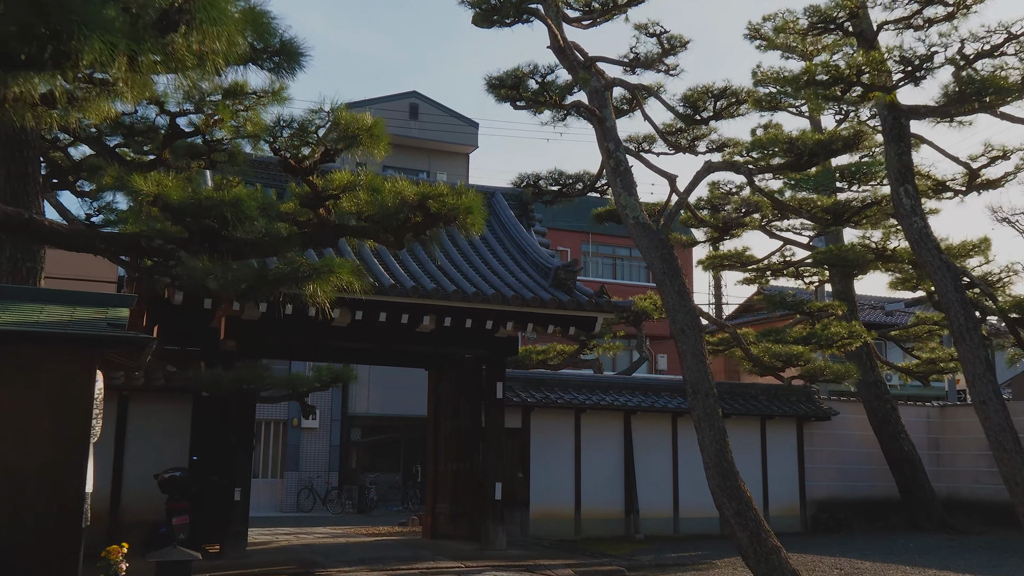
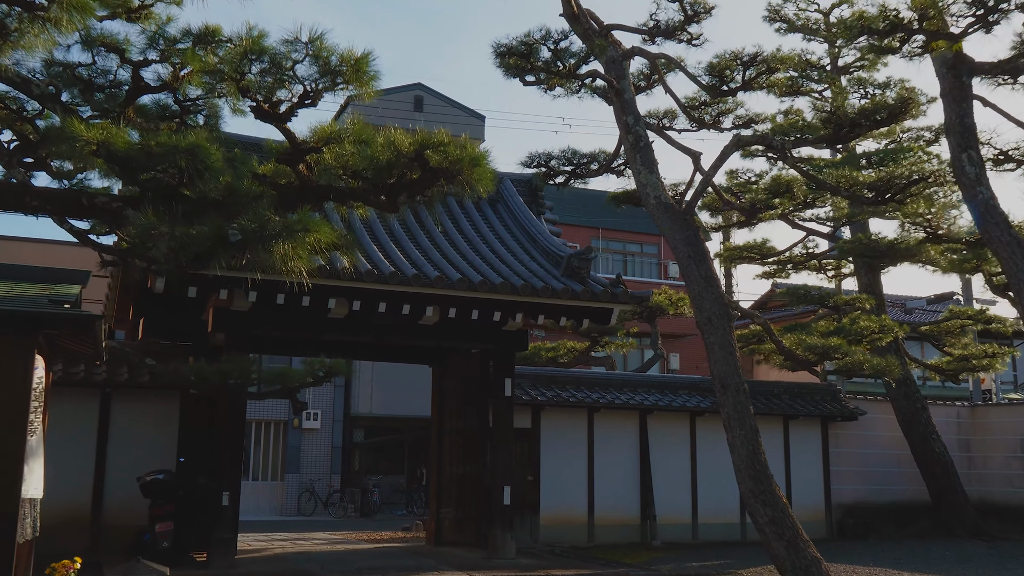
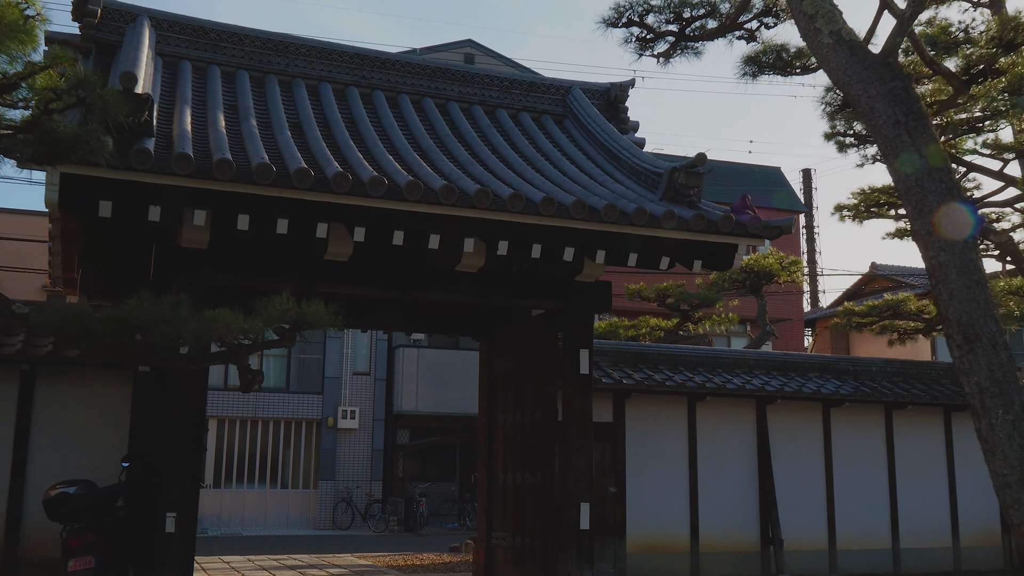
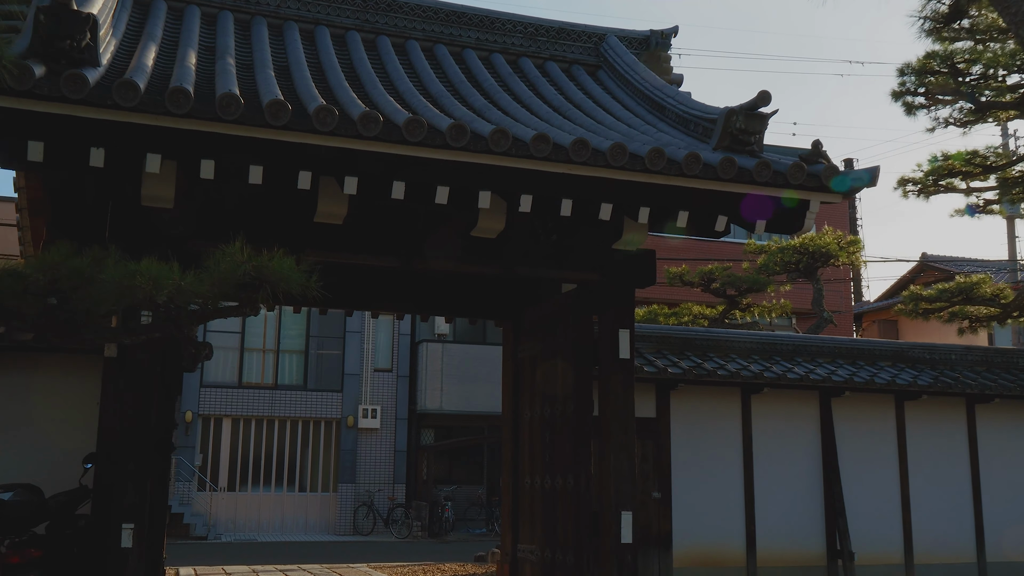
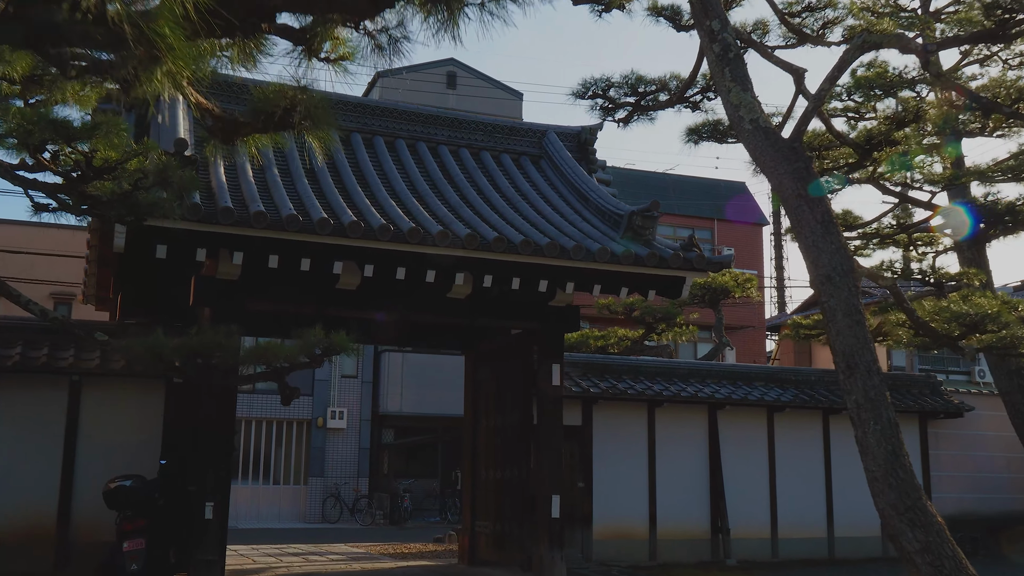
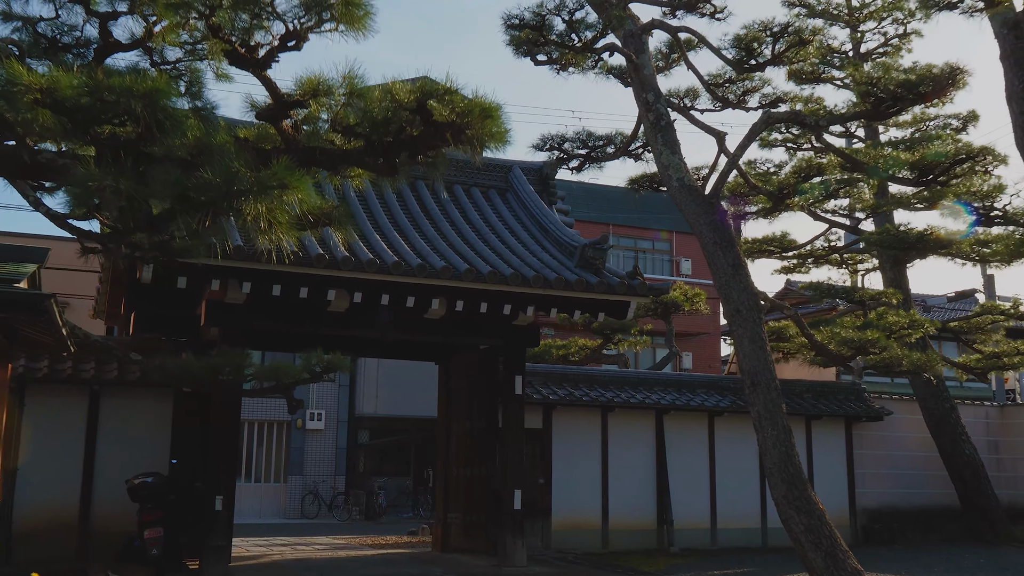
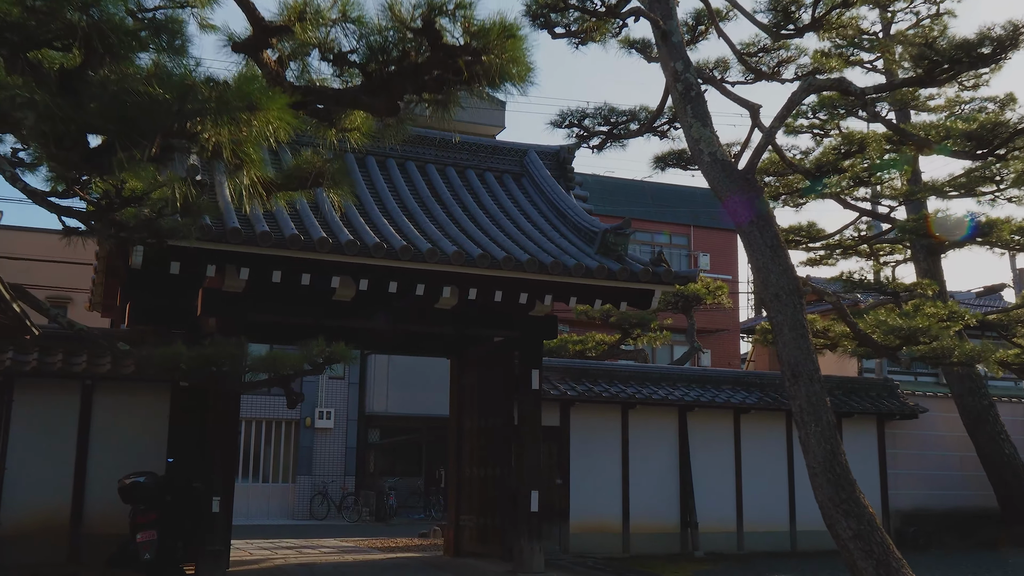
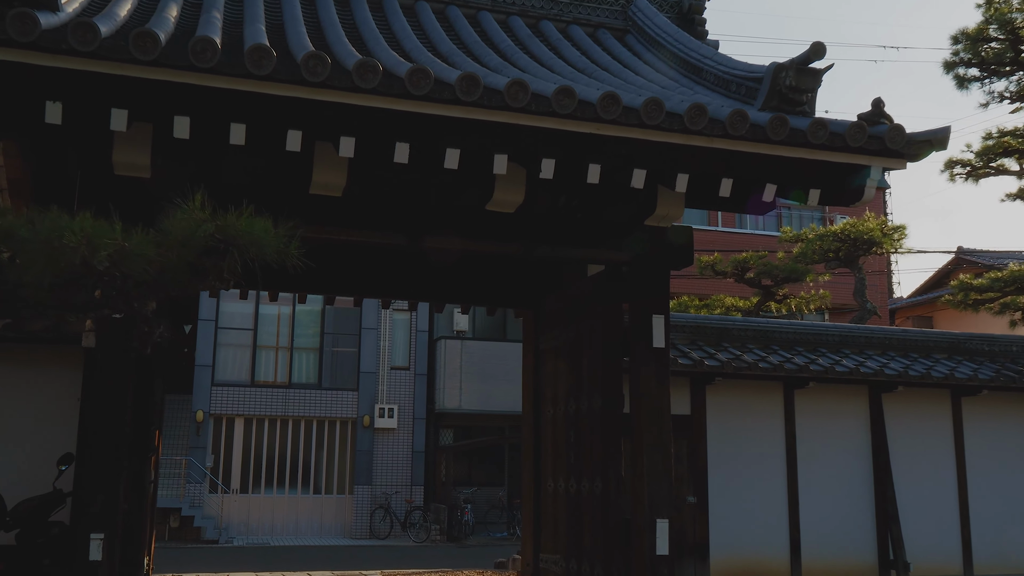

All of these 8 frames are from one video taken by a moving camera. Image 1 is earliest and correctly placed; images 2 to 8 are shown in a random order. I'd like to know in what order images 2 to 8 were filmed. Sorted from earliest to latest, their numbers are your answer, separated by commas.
2, 6, 7, 5, 3, 4, 8
